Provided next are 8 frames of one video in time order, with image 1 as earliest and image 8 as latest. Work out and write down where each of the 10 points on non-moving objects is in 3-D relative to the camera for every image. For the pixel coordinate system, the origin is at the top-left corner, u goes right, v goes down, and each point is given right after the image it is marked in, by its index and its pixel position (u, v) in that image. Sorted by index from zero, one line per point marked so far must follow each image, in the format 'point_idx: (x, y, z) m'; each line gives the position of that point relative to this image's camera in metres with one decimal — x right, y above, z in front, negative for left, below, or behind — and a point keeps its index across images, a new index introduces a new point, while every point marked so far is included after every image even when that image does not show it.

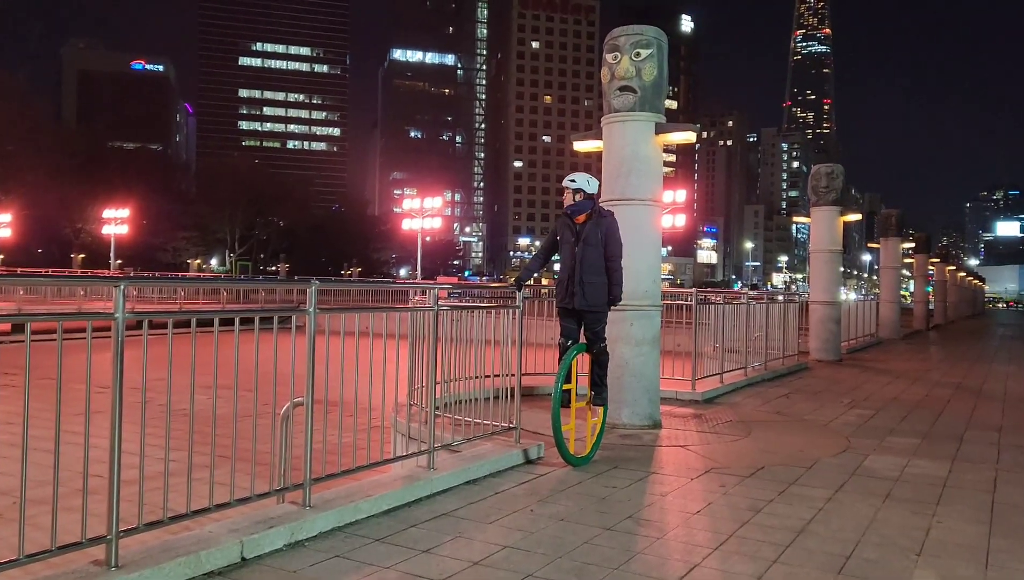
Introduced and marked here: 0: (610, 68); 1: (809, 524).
0: (+1.1, +2.5, +8.8) m
1: (+2.0, -1.6, +5.2) m
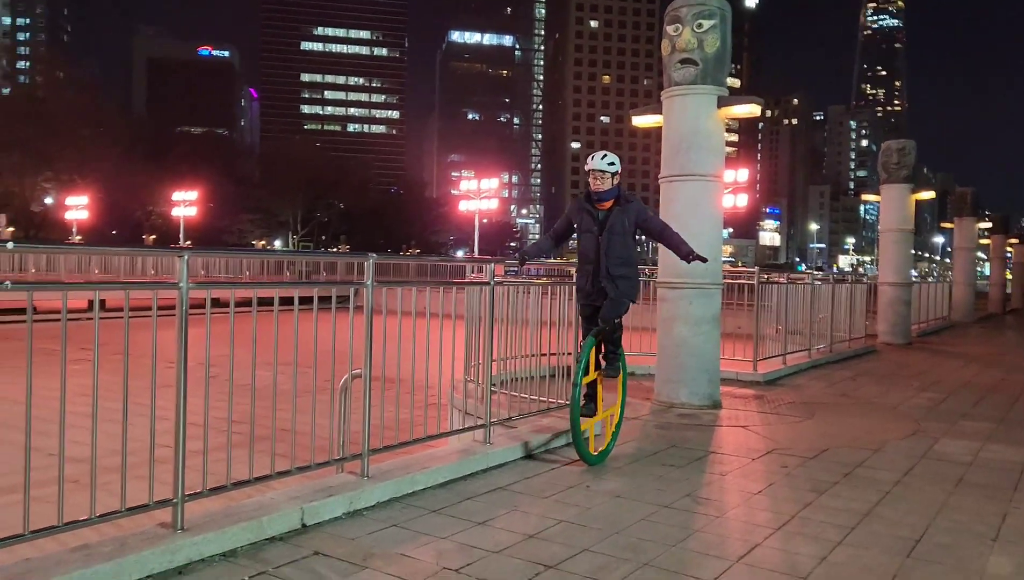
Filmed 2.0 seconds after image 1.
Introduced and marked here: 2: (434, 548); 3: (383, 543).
0: (+1.7, +2.7, +8.6) m
1: (+2.3, -1.4, +5.0) m
2: (-0.4, -1.4, +4.3) m
3: (-0.6, -1.4, +4.2) m
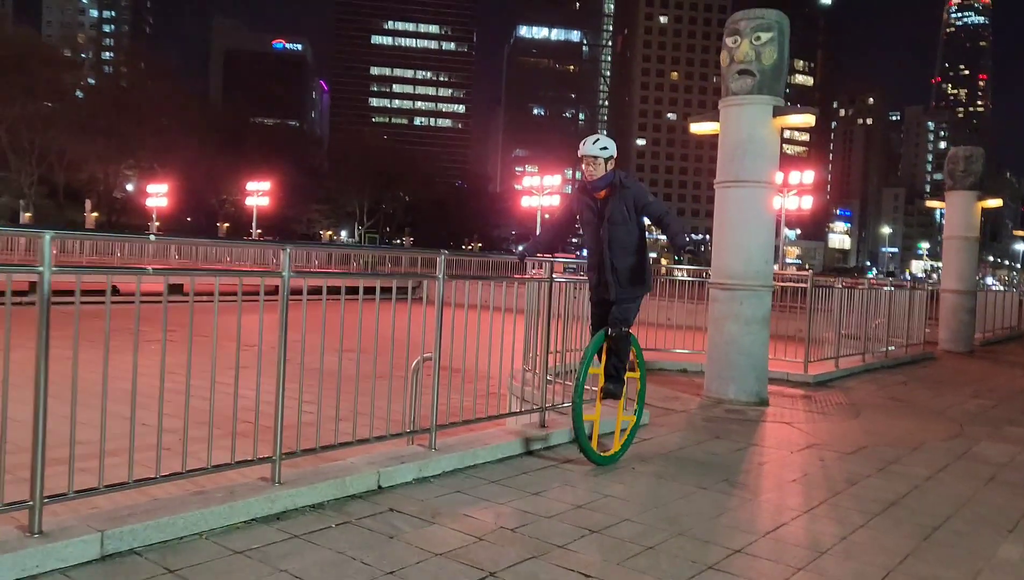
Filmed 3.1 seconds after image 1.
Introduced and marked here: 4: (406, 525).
0: (+2.5, +2.7, +9.0) m
1: (+2.7, -1.4, +5.4) m
2: (-0.1, -1.3, +4.8) m
3: (-0.3, -1.3, +4.8) m
4: (-0.6, -1.3, +4.5) m
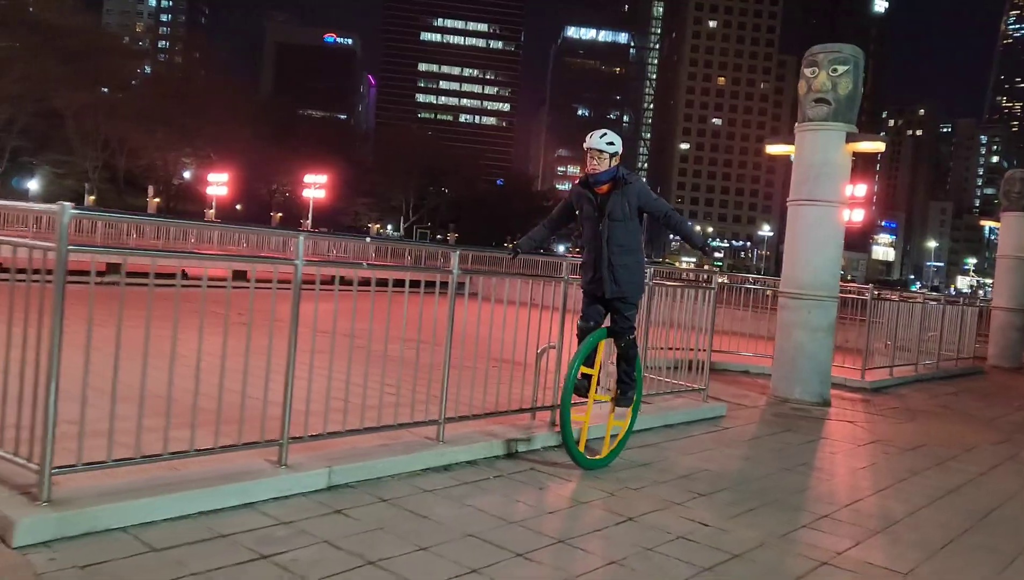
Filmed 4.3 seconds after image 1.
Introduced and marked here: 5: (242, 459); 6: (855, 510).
0: (+3.7, +2.6, +9.8) m
1: (+3.6, -1.6, +6.2) m
2: (+0.8, -1.4, +5.8) m
3: (+0.5, -1.3, +5.8) m
4: (+0.3, -1.3, +5.5) m
5: (-1.6, -1.0, +4.8) m
6: (+2.4, -1.5, +5.5) m
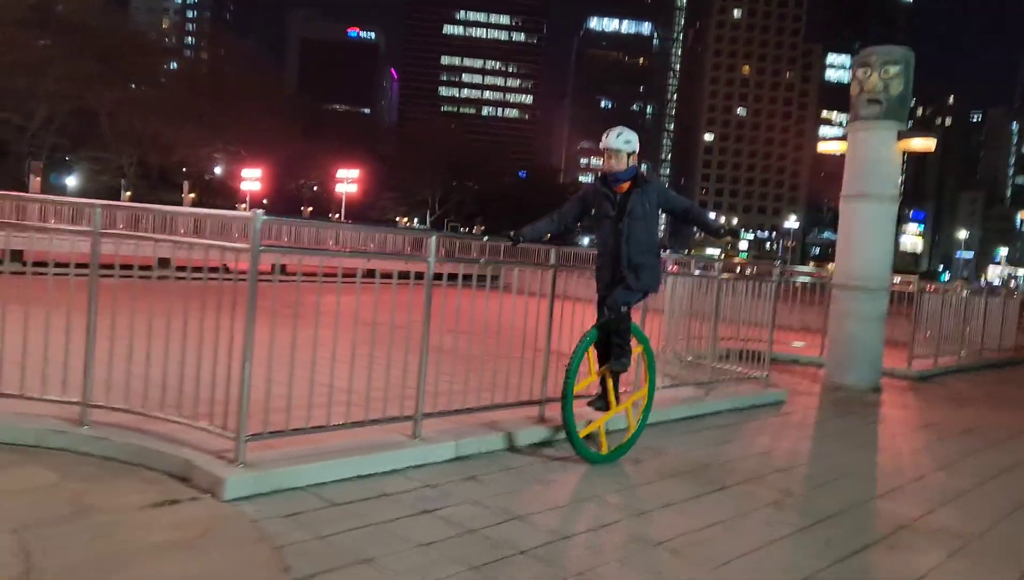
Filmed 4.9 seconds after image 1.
0: (+4.6, +2.7, +10.3) m
1: (+4.3, -1.5, +6.7) m
2: (+1.6, -1.3, +6.4) m
3: (+1.3, -1.3, +6.3) m
4: (+1.0, -1.3, +6.0) m
5: (-0.9, -1.0, +5.5) m
6: (+3.1, -1.5, +6.0) m
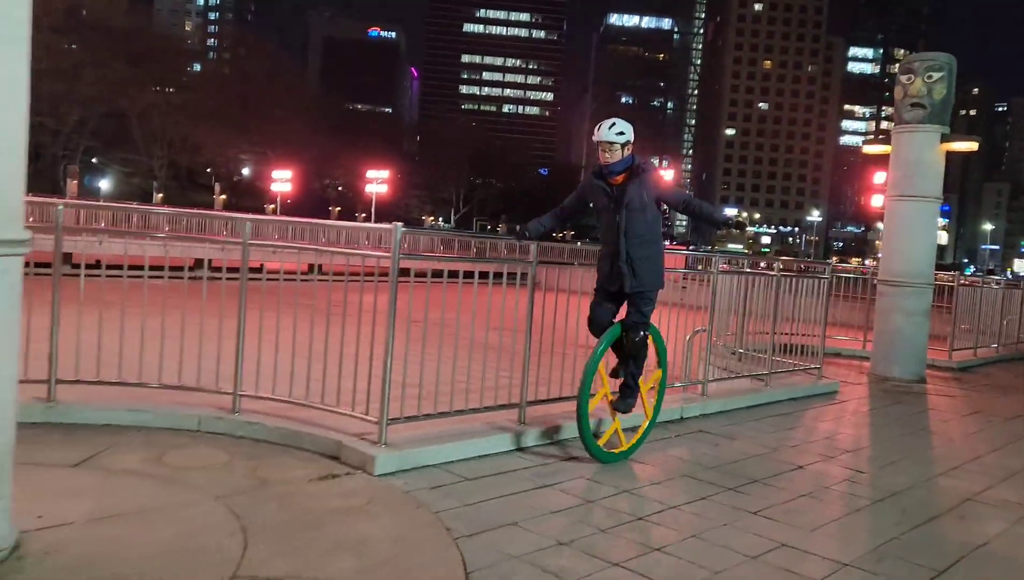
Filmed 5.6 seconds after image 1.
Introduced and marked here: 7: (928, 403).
0: (+5.4, +2.8, +10.7) m
1: (+5.1, -1.4, +7.2) m
2: (+2.3, -1.3, +6.9) m
3: (+2.0, -1.2, +6.9) m
4: (+1.8, -1.3, +6.6) m
5: (-0.2, -1.0, +6.1) m
6: (+3.9, -1.4, +6.5) m
7: (+4.9, -1.3, +9.2) m
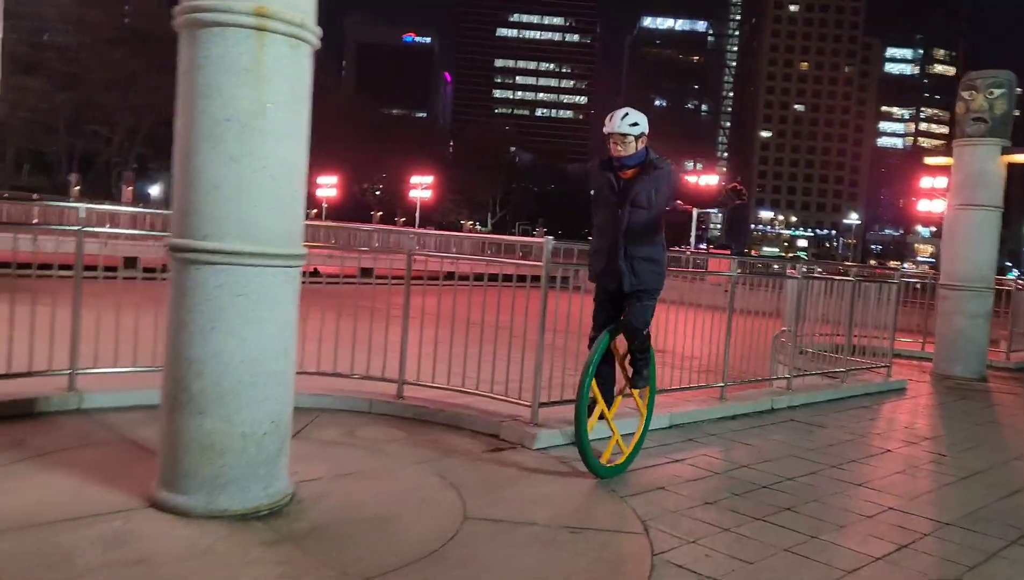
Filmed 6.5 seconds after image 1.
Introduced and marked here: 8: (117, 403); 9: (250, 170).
0: (+6.6, +2.7, +11.4) m
1: (+6.2, -1.5, +7.9) m
2: (+3.4, -1.3, +7.7) m
3: (+3.1, -1.3, +7.7) m
4: (+2.8, -1.3, +7.4) m
5: (+0.8, -1.0, +7.0) m
6: (+4.9, -1.5, +7.2) m
7: (+6.0, -1.4, +9.9) m
8: (-3.0, -0.9, +5.9) m
9: (-1.3, +0.6, +3.9) m
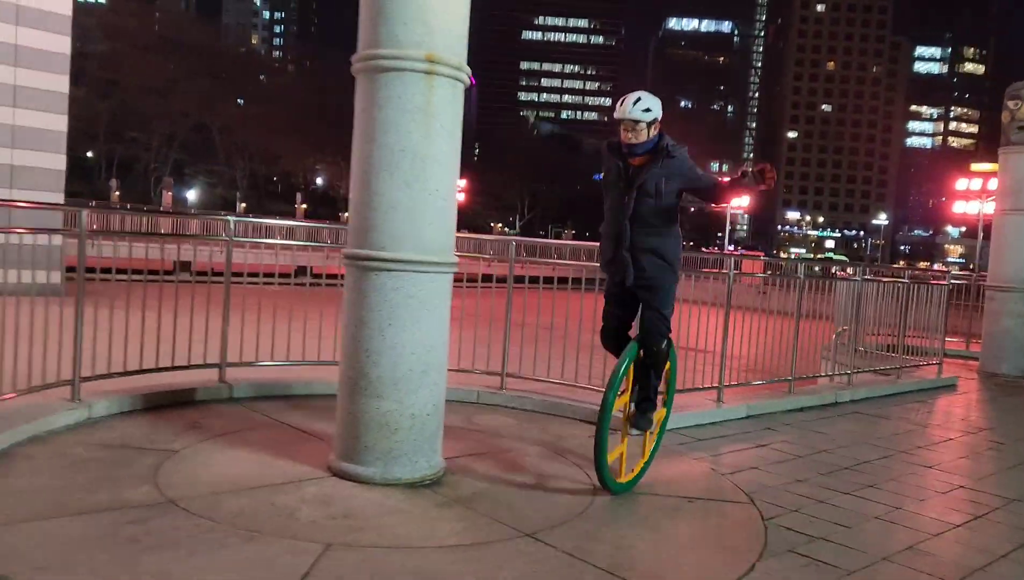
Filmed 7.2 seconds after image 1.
0: (+7.6, +2.7, +11.9) m
1: (+7.1, -1.5, +8.4) m
2: (+4.3, -1.3, +8.3) m
3: (+4.0, -1.3, +8.3) m
4: (+3.7, -1.3, +8.0) m
5: (+1.7, -1.1, +7.6) m
6: (+5.8, -1.5, +7.8) m
7: (+7.0, -1.4, +10.4) m
8: (-2.2, -0.9, +6.7) m
9: (-0.5, +0.6, +4.6) m
